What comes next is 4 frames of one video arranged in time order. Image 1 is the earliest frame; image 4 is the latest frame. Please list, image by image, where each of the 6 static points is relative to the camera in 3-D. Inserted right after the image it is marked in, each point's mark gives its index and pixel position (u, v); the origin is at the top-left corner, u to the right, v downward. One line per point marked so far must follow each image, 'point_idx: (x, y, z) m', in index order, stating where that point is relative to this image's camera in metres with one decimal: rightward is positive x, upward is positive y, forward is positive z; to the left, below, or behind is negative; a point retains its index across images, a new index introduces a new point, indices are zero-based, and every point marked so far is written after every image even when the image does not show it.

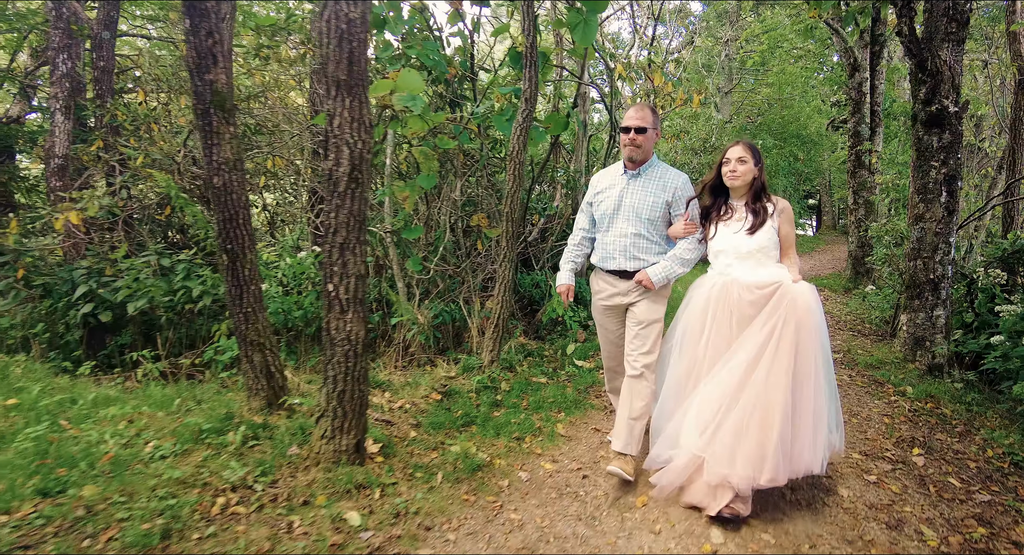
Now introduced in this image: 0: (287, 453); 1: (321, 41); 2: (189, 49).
0: (-1.1, -0.8, +3.1) m
1: (-0.7, +1.0, +2.6) m
2: (-1.5, +1.1, +3.1) m
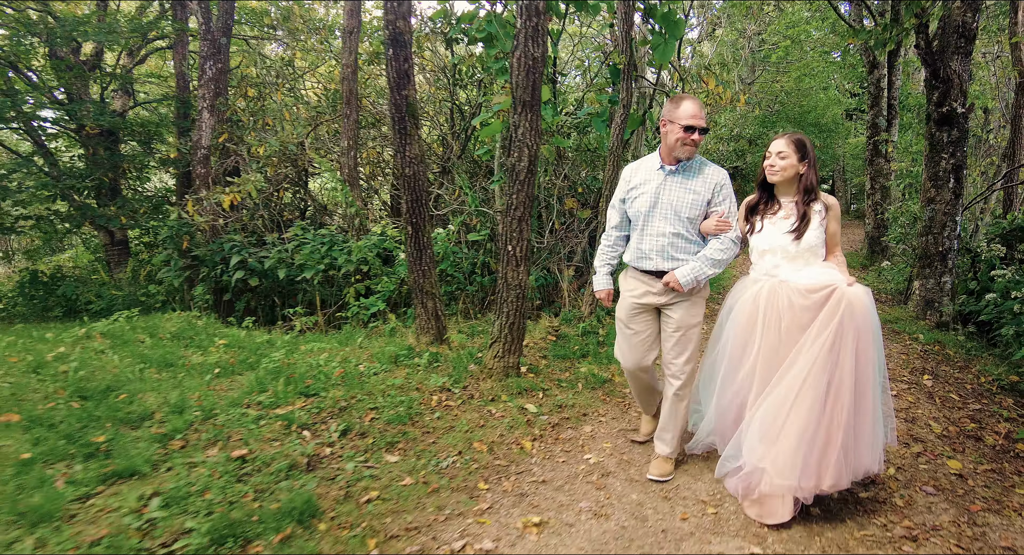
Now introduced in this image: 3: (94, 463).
0: (-0.3, -0.6, +4.2) m
1: (0.0, +1.2, +3.7) m
2: (-0.8, +1.3, +4.1) m
3: (-2.0, -0.9, +3.1) m
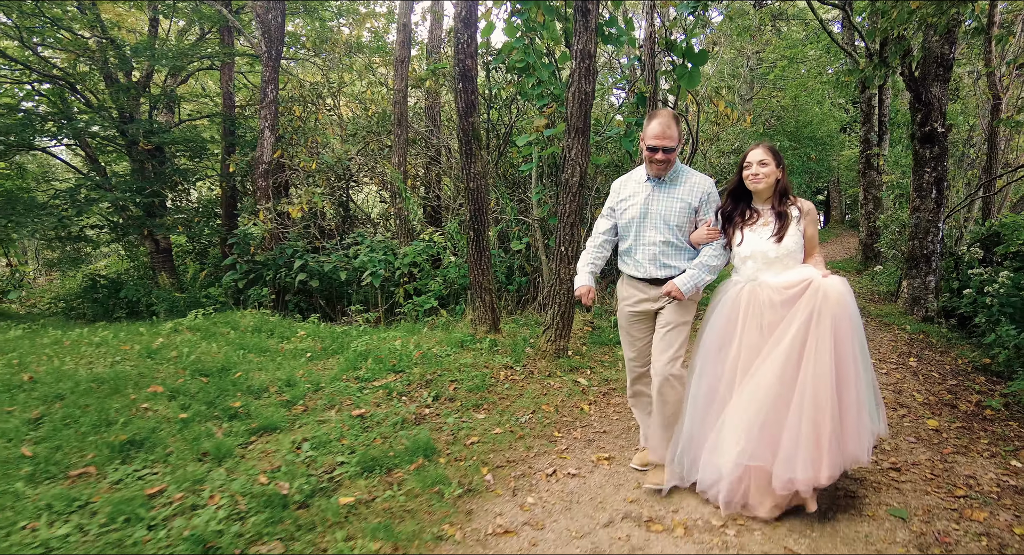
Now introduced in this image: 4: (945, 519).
0: (+0.1, -0.6, +4.9) m
1: (+0.4, +1.2, +4.5) m
2: (-0.4, +1.4, +4.9) m
3: (-1.6, -0.9, +3.9) m
4: (+1.9, -1.1, +2.8) m
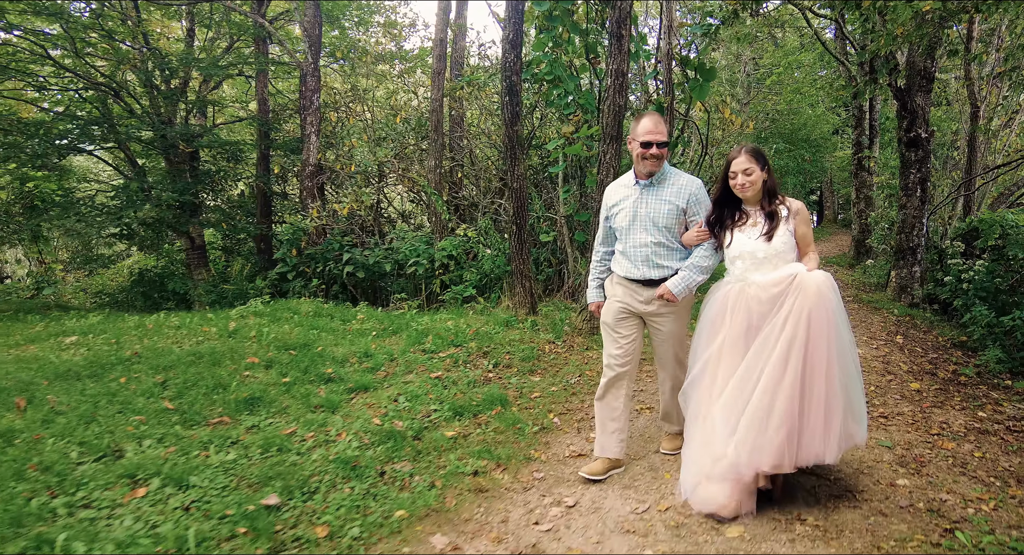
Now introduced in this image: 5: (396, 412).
0: (+0.4, -0.5, +5.7) m
1: (+0.7, +1.3, +5.2) m
2: (-0.1, +1.5, +5.7) m
3: (-1.3, -0.8, +4.6) m
4: (+2.3, -1.0, +3.6) m
5: (-0.7, -0.8, +3.9) m
